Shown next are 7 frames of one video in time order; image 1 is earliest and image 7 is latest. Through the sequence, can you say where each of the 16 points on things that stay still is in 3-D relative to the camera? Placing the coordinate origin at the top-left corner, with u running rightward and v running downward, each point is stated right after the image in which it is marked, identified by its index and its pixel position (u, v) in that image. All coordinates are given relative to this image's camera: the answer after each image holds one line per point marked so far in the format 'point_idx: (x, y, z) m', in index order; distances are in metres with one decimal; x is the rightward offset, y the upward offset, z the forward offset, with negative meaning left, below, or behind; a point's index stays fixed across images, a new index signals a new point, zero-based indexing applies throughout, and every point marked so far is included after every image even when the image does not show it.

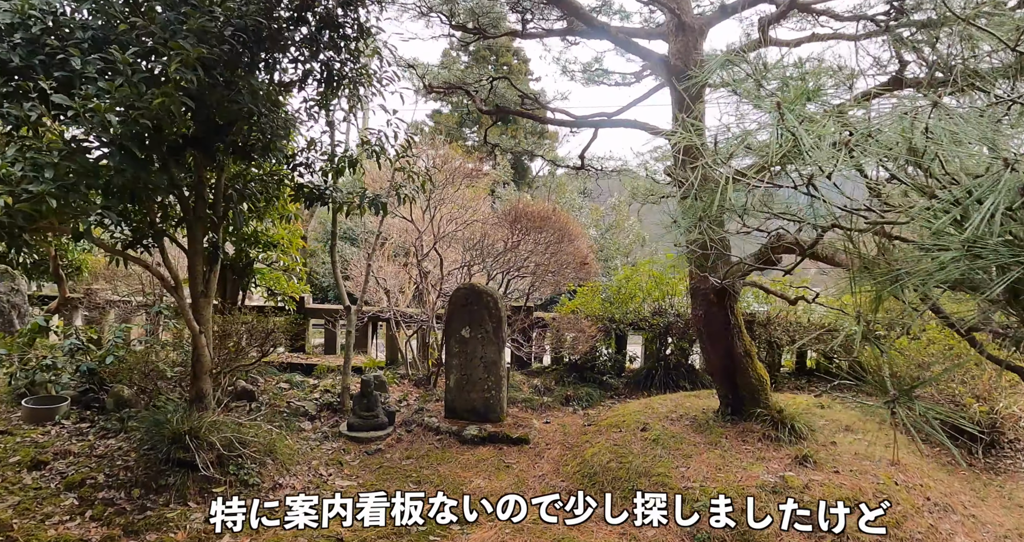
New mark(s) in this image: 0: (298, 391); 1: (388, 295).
0: (-2.4, -1.4, +6.9) m
1: (-1.5, -0.3, +7.7) m
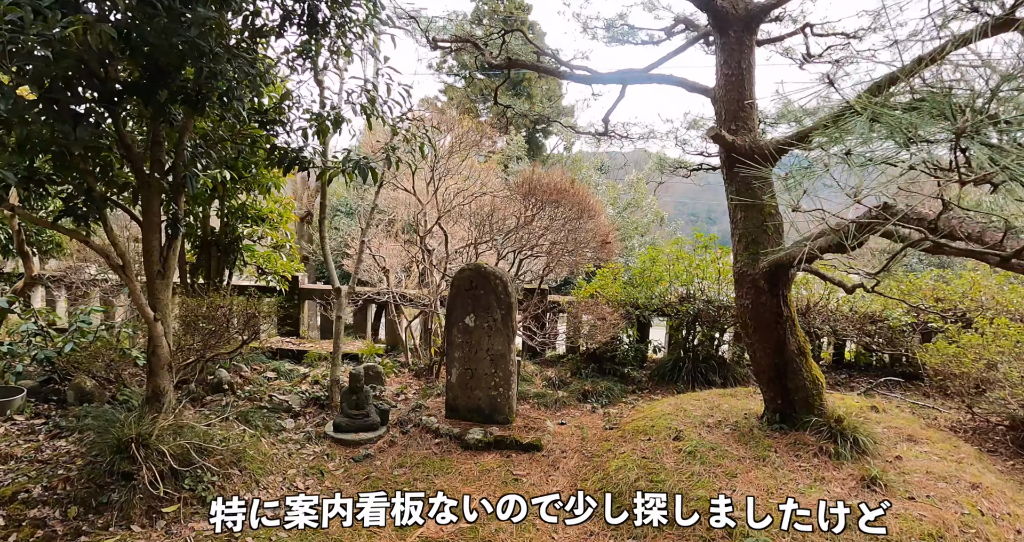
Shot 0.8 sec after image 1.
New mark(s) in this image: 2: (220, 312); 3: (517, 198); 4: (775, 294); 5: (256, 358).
0: (-2.2, -1.1, +6.2) m
1: (-1.4, -0.1, +6.9) m
2: (-2.8, -0.4, +6.0) m
3: (+0.1, +0.8, +6.7) m
4: (+1.8, -0.2, +4.4) m
5: (-2.8, -1.0, +6.9) m
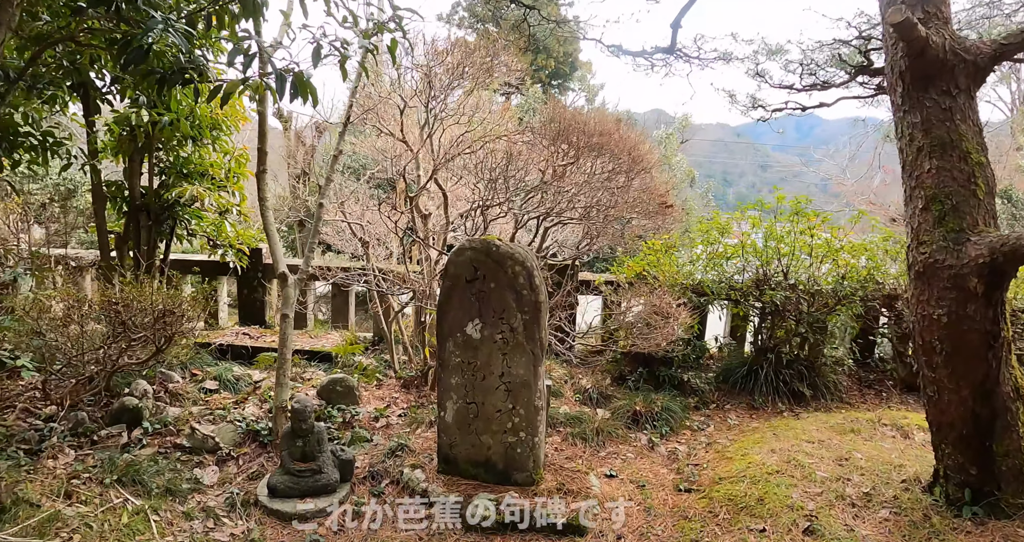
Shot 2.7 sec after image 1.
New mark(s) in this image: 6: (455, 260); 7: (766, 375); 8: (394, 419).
0: (-2.1, -1.0, +4.5) m
1: (-1.2, +0.2, +5.2) m
2: (-2.6, -0.2, +4.3) m
3: (+0.3, +1.0, +4.9) m
4: (+2.0, -0.1, +2.6) m
5: (-2.6, -0.8, +5.2) m
6: (-0.3, +0.1, +3.3) m
7: (+2.2, -0.9, +5.4) m
8: (-0.8, -1.0, +4.3) m
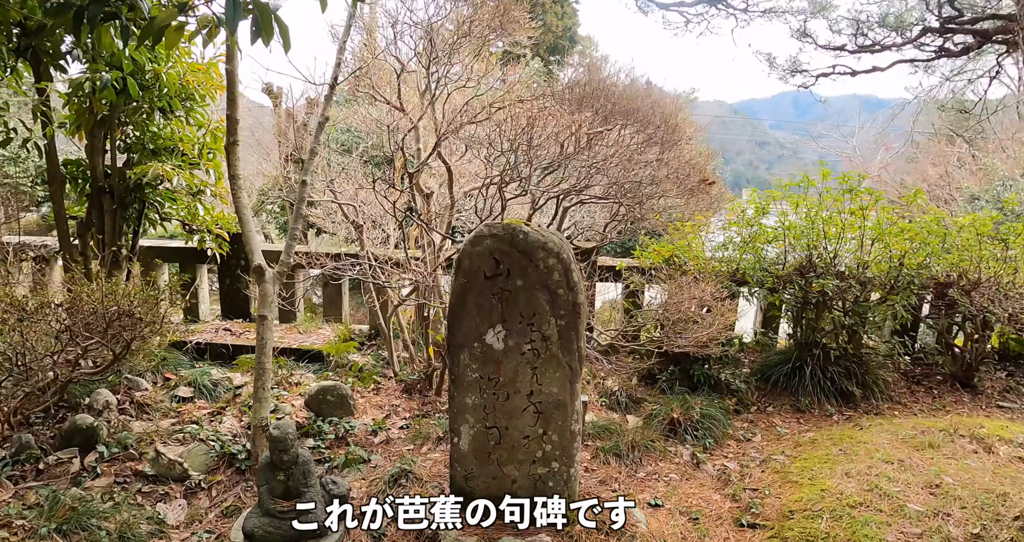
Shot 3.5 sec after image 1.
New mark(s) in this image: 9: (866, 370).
0: (-2.0, -0.9, +3.9) m
1: (-1.1, +0.2, +4.6) m
2: (-2.5, -0.2, +3.7) m
3: (+0.4, +1.1, +4.2) m
4: (+2.1, -0.1, +2.0) m
5: (-2.5, -0.7, +4.6) m
6: (-0.2, +0.1, +2.6) m
7: (+2.3, -0.8, +4.9) m
8: (-0.7, -1.0, +3.8) m
9: (+2.8, -0.8, +4.9) m
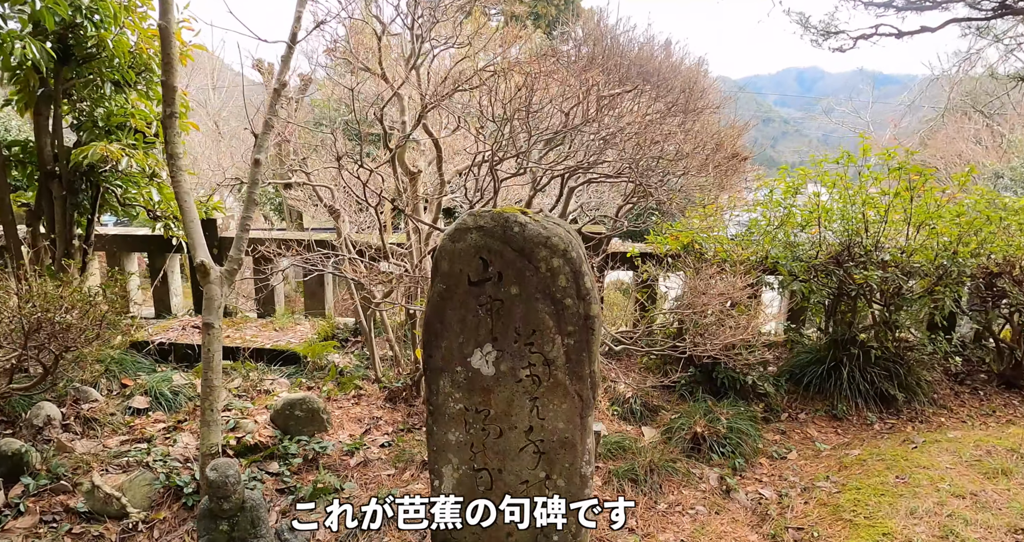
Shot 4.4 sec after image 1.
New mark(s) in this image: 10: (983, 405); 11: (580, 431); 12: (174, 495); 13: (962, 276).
0: (-2.0, -0.9, +3.4) m
1: (-1.1, +0.3, +4.0) m
2: (-2.5, -0.2, +3.2) m
3: (+0.3, +1.1, +3.6) m
4: (+2.1, -0.1, +1.4) m
5: (-2.5, -0.7, +4.1) m
6: (-0.2, +0.1, +2.1) m
7: (+2.3, -0.7, +4.3) m
8: (-0.7, -0.9, +3.2) m
9: (+2.8, -0.7, +4.4) m
10: (+3.4, -1.0, +4.5) m
11: (+0.2, -0.5, +2.1) m
12: (-1.5, -1.0, +2.9) m
13: (+3.1, 0.0, +4.4) m
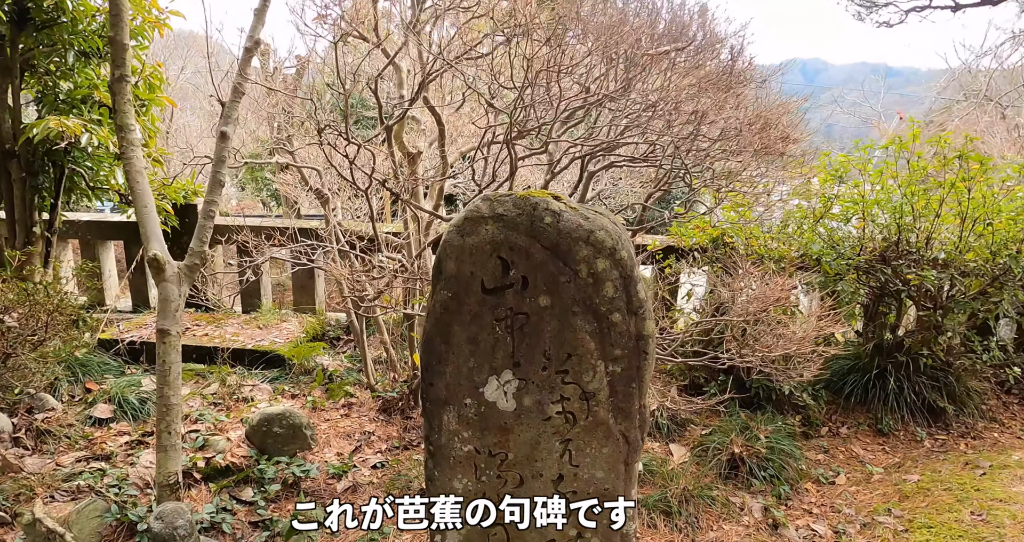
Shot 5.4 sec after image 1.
0: (-1.9, -0.8, +3.0) m
1: (-1.0, +0.3, +3.6) m
2: (-2.4, -0.1, +2.7) m
3: (+0.4, +1.1, +3.2) m
4: (+2.1, -0.2, +1.0) m
5: (-2.4, -0.6, +3.7) m
6: (-0.1, +0.1, +1.7) m
7: (+2.4, -0.7, +3.9) m
8: (-0.7, -0.9, +2.8) m
9: (+2.8, -0.7, +4.0) m
10: (+3.4, -1.0, +4.1) m
11: (+0.3, -0.5, +1.7) m
12: (-1.5, -1.0, +2.4) m
13: (+3.2, 0.0, +4.0) m
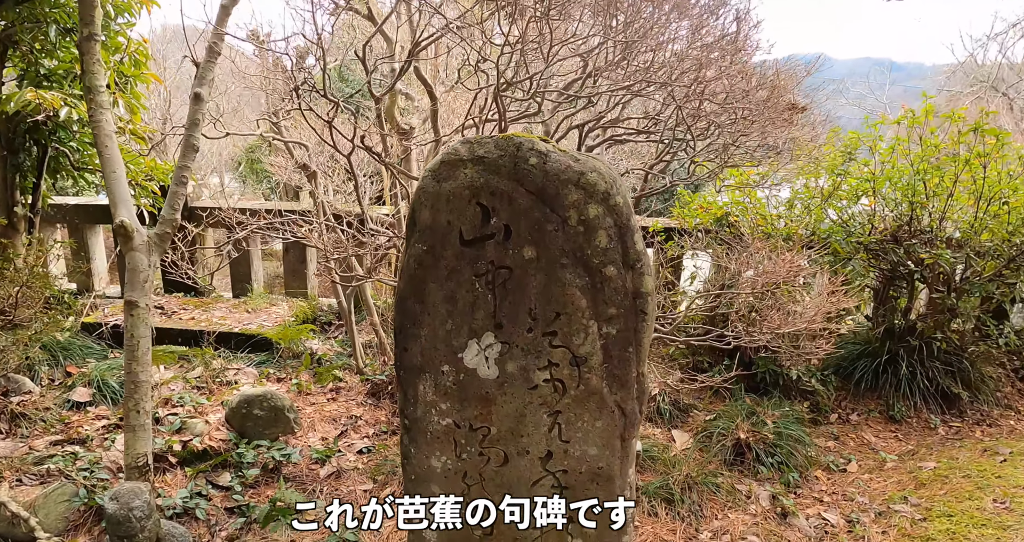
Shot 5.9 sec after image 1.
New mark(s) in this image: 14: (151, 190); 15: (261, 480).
0: (-2.0, -0.7, +2.9) m
1: (-1.1, +0.5, +3.4) m
2: (-2.5, 0.0, +2.6) m
3: (+0.4, +1.2, +3.0) m
4: (+2.1, -0.1, +0.8) m
5: (-2.5, -0.5, +3.5) m
6: (-0.2, +0.2, +1.5) m
7: (+2.3, -0.6, +3.8) m
8: (-0.7, -0.8, +2.7) m
9: (+2.8, -0.6, +3.8) m
10: (+3.4, -0.8, +3.9) m
11: (+0.2, -0.4, +1.5) m
12: (-1.5, -0.9, +2.3) m
13: (+3.2, +0.1, +3.8) m
14: (-2.4, +0.5, +4.1) m
15: (-1.0, -0.8, +2.5) m
